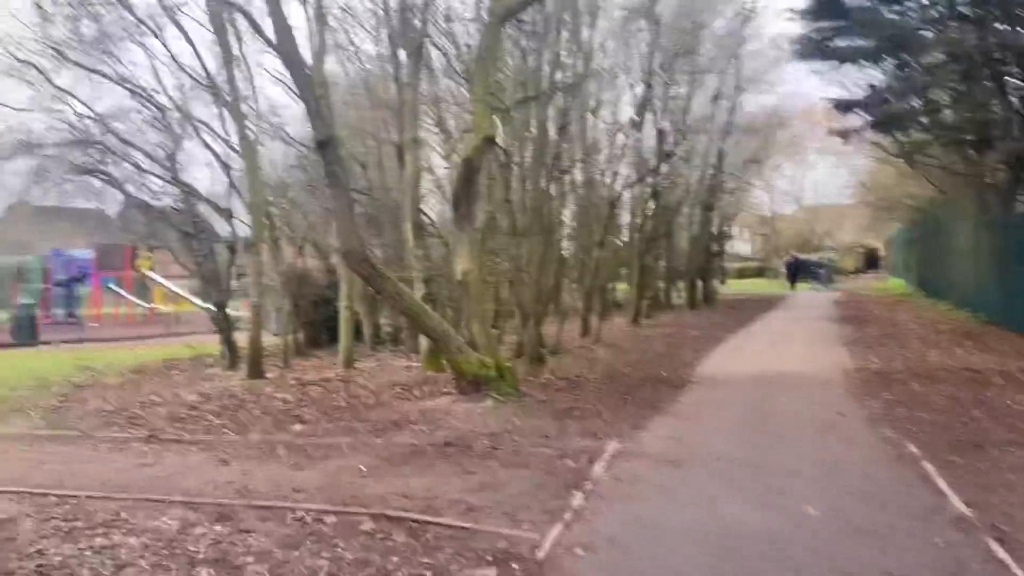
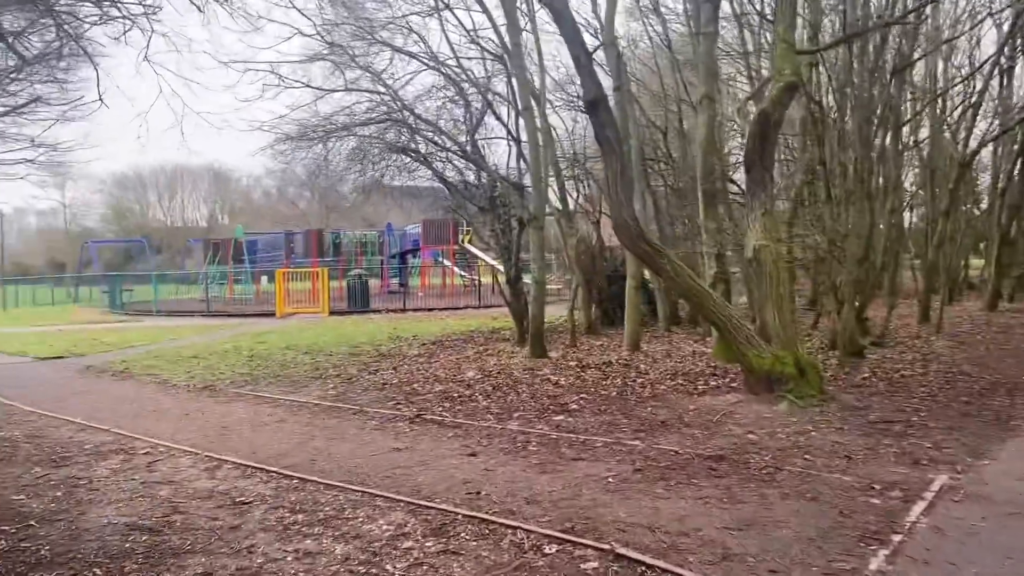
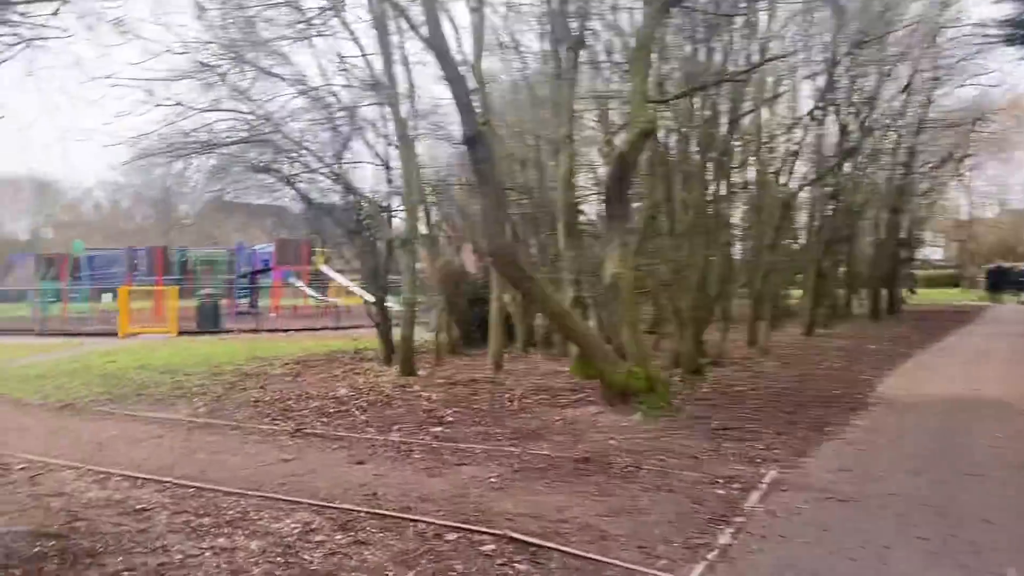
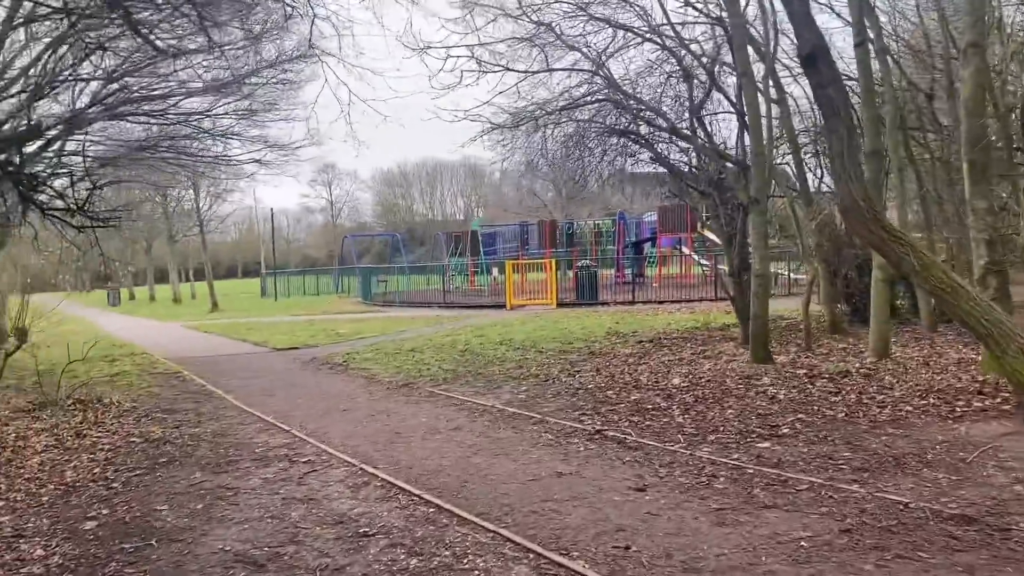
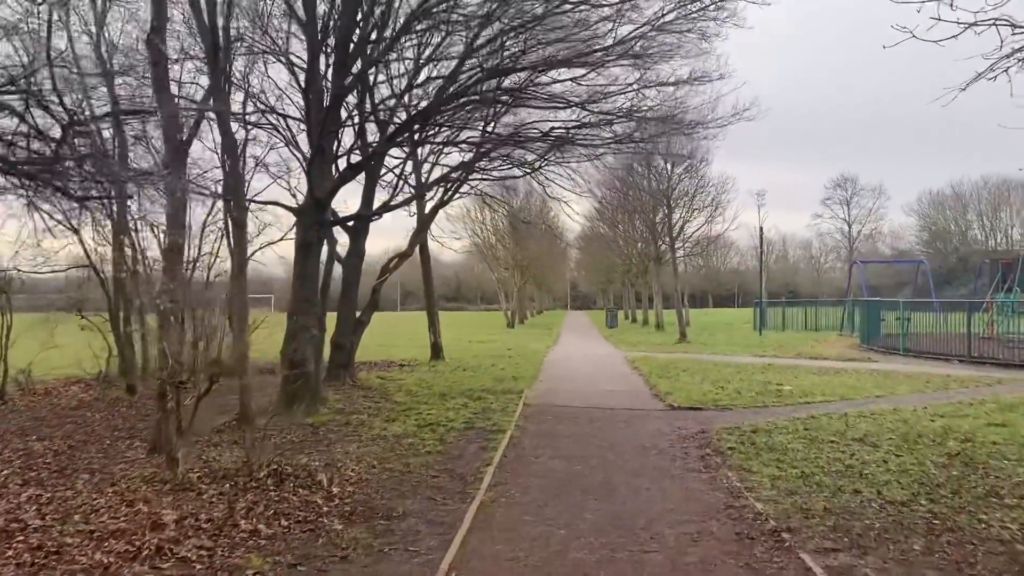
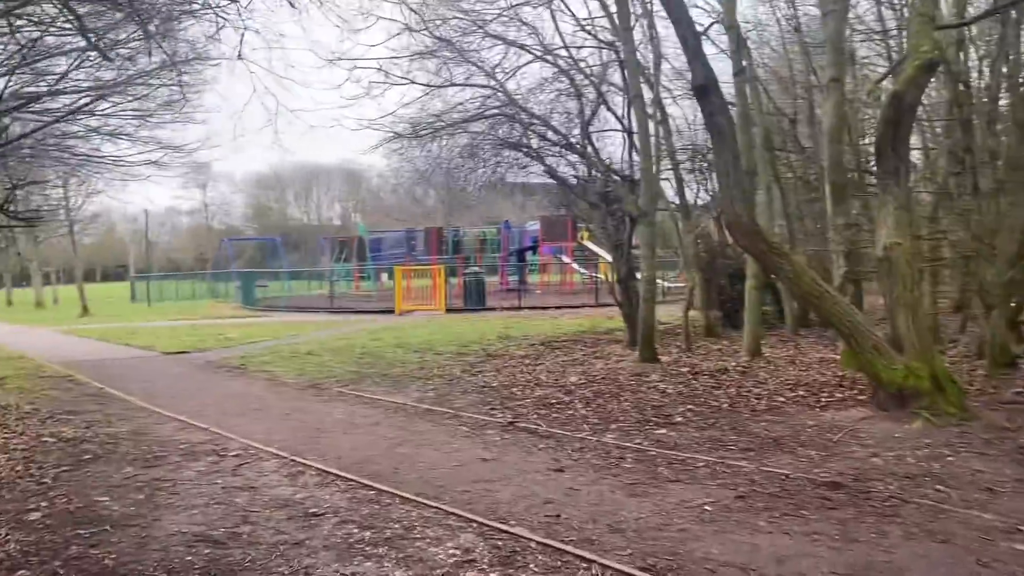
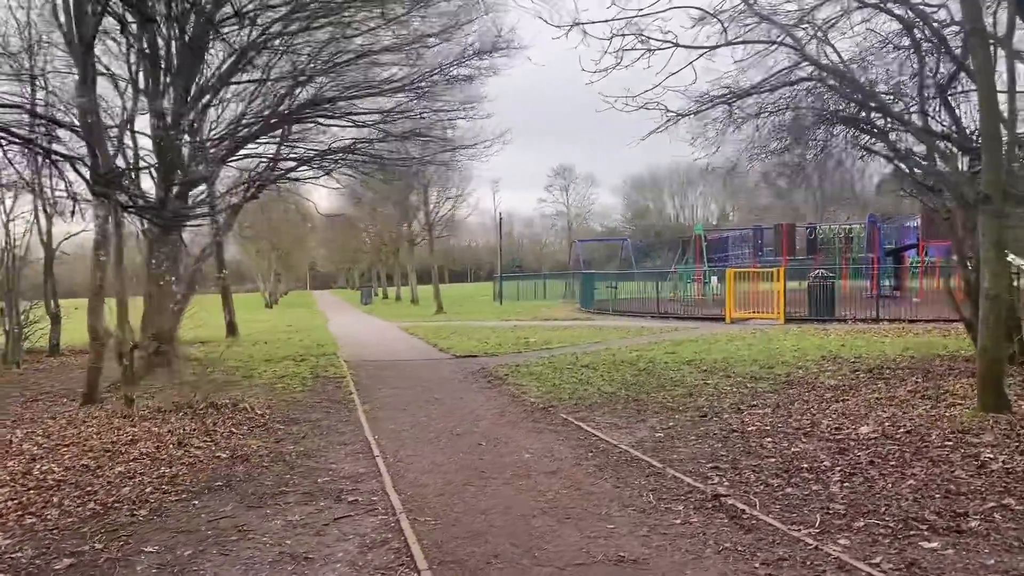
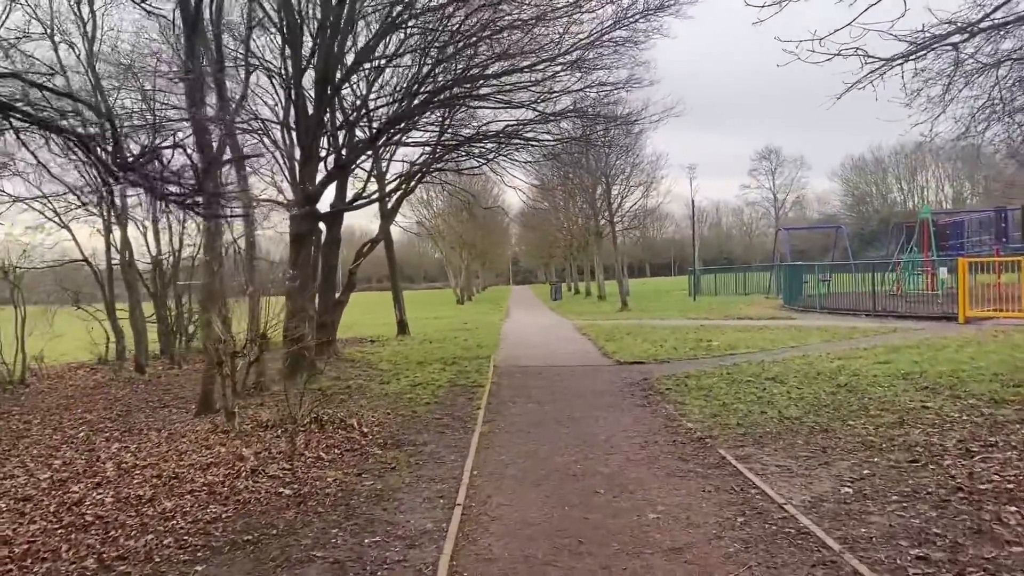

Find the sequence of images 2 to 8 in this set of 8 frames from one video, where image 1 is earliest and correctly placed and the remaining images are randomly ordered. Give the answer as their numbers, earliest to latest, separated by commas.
3, 2, 6, 4, 7, 8, 5
